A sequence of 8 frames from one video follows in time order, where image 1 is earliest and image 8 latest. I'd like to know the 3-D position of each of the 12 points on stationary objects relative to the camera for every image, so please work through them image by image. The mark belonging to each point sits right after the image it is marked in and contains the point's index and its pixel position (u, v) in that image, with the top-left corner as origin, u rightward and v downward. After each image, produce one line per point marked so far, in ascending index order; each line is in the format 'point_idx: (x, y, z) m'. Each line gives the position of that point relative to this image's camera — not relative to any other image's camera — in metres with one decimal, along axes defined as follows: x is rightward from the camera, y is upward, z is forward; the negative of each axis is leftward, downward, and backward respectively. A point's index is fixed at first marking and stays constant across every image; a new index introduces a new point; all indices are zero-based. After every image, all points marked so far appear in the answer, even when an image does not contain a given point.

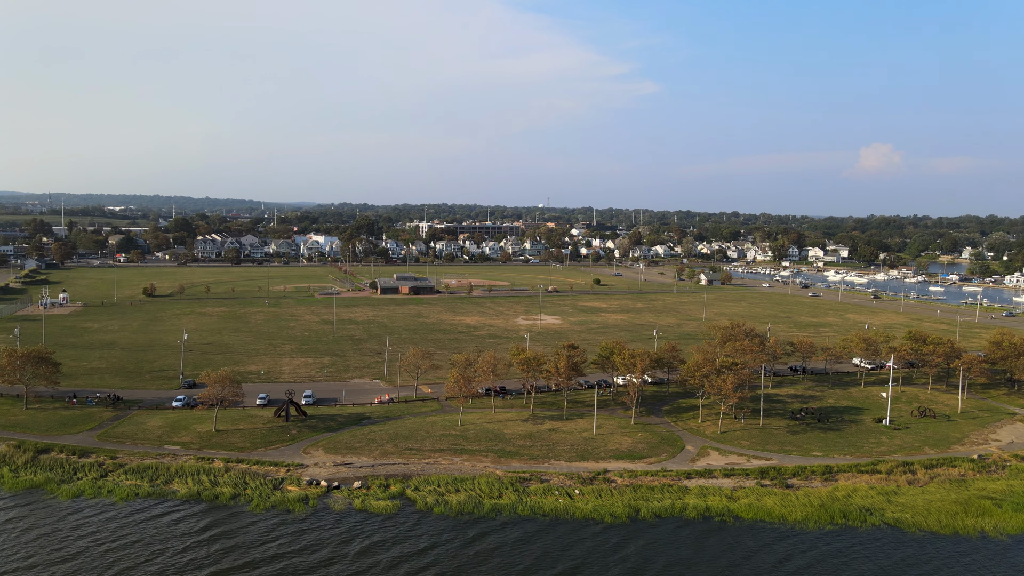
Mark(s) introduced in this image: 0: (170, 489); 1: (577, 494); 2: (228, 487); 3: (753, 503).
0: (-10.4, -6.2, +18.9) m
1: (+2.0, -6.3, +18.8) m
2: (-8.7, -6.2, +18.9) m
3: (+7.4, -6.5, +18.5) m
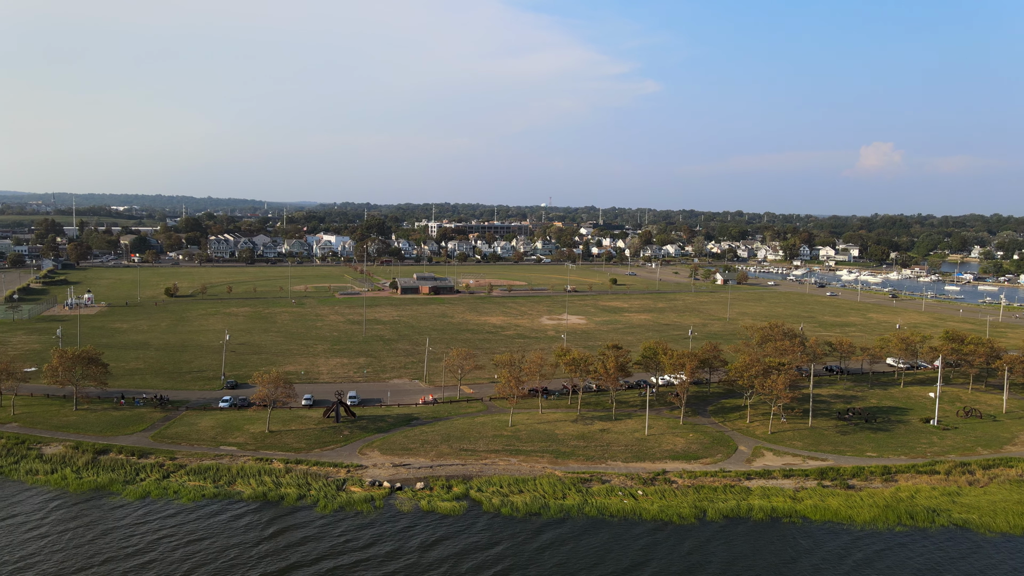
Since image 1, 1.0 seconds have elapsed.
0: (-8.5, -6.3, +18.9) m
1: (+4.0, -6.4, +18.8) m
2: (-6.7, -6.2, +18.9) m
3: (+9.3, -6.5, +18.5) m
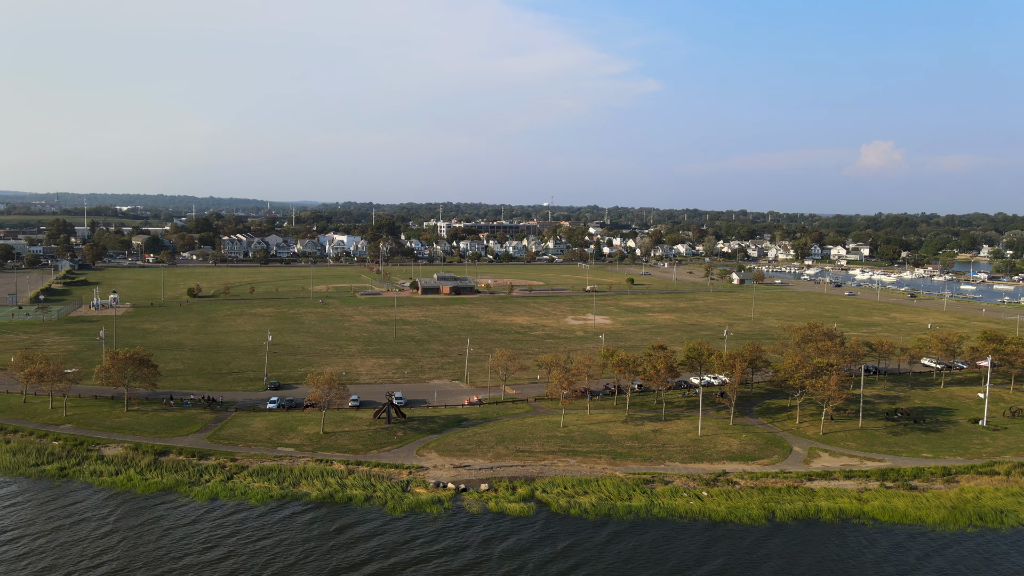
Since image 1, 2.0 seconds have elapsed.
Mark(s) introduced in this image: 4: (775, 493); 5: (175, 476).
0: (-6.5, -6.3, +19.0) m
1: (+6.0, -6.4, +18.8) m
2: (-4.7, -6.2, +19.0) m
3: (+11.3, -6.6, +18.5) m
4: (+8.2, -6.4, +19.0) m
5: (-10.7, -6.0, +19.5) m
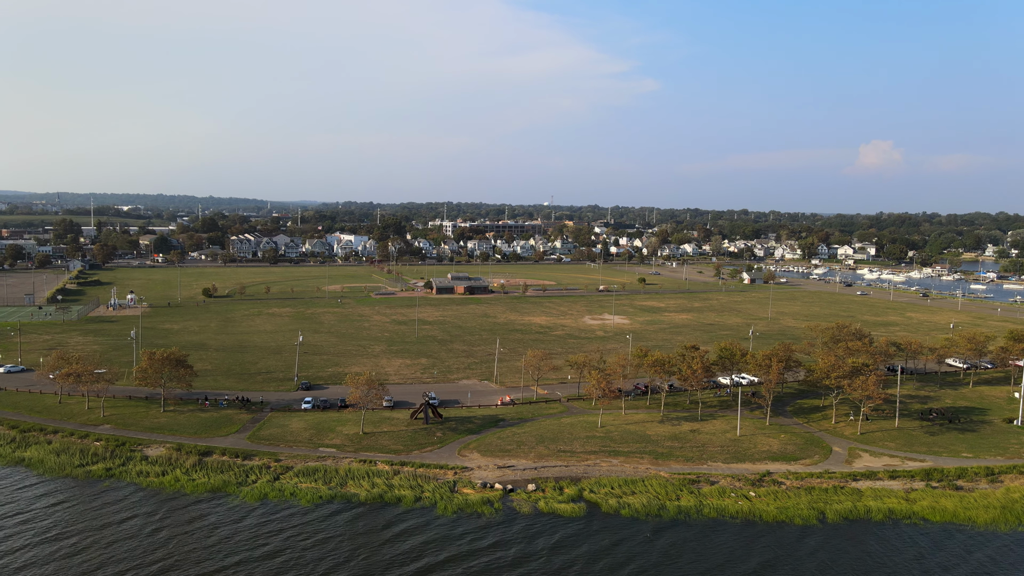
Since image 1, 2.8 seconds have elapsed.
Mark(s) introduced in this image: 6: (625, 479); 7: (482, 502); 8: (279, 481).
0: (-5.0, -6.3, +19.0) m
1: (+7.5, -6.4, +18.8) m
2: (-3.3, -6.3, +19.0) m
3: (+12.8, -6.6, +18.5) m
4: (+9.6, -6.4, +19.0) m
5: (-9.2, -6.0, +19.5) m
6: (+3.6, -6.1, +19.7) m
7: (-0.9, -6.4, +18.4) m
8: (-7.4, -6.1, +19.4) m
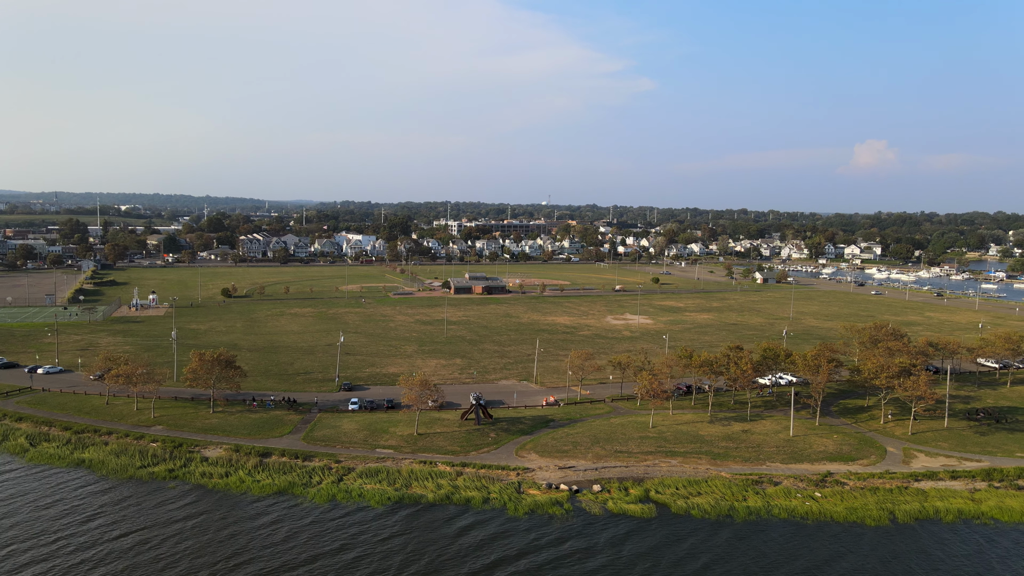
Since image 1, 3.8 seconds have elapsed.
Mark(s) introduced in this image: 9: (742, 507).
0: (-3.0, -6.4, +18.9) m
1: (+9.5, -6.4, +18.9) m
2: (-1.2, -6.3, +19.0) m
3: (+14.8, -6.6, +18.6) m
4: (+11.7, -6.4, +19.1) m
5: (-7.2, -6.1, +19.5) m
6: (+5.7, -6.2, +19.7) m
7: (+1.2, -6.5, +18.4) m
8: (-5.3, -6.1, +19.4) m
9: (+6.9, -6.6, +18.3) m
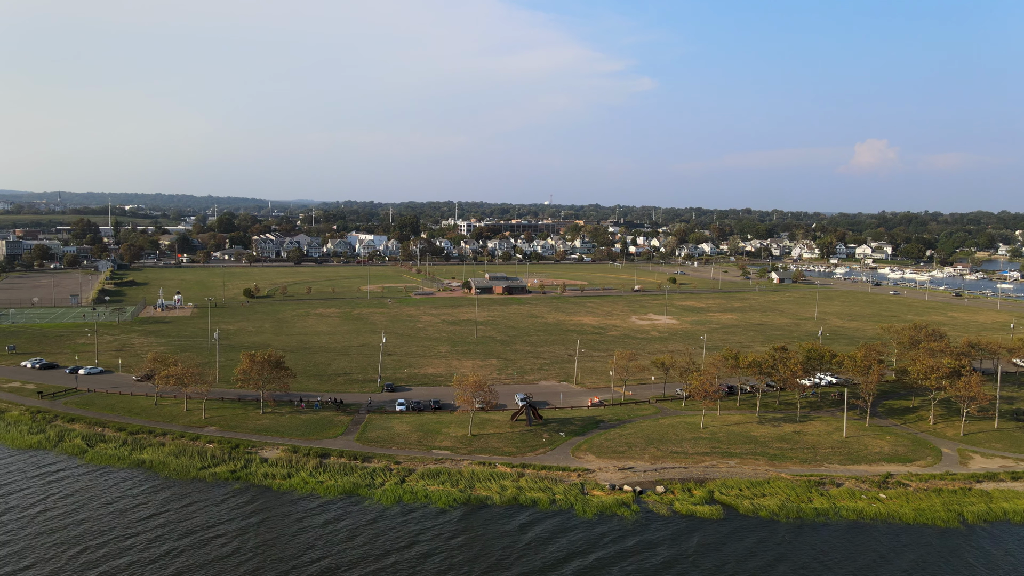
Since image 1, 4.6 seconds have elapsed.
0: (-1.0, -6.4, +19.0) m
1: (+11.5, -6.5, +18.9) m
2: (+0.8, -6.3, +19.0) m
3: (+16.8, -6.6, +18.5) m
4: (+13.7, -6.4, +19.0) m
5: (-5.2, -6.1, +19.5) m
6: (+7.7, -6.2, +19.7) m
7: (+3.1, -6.5, +18.4) m
8: (-3.4, -6.2, +19.4) m
9: (+8.8, -6.6, +18.3) m
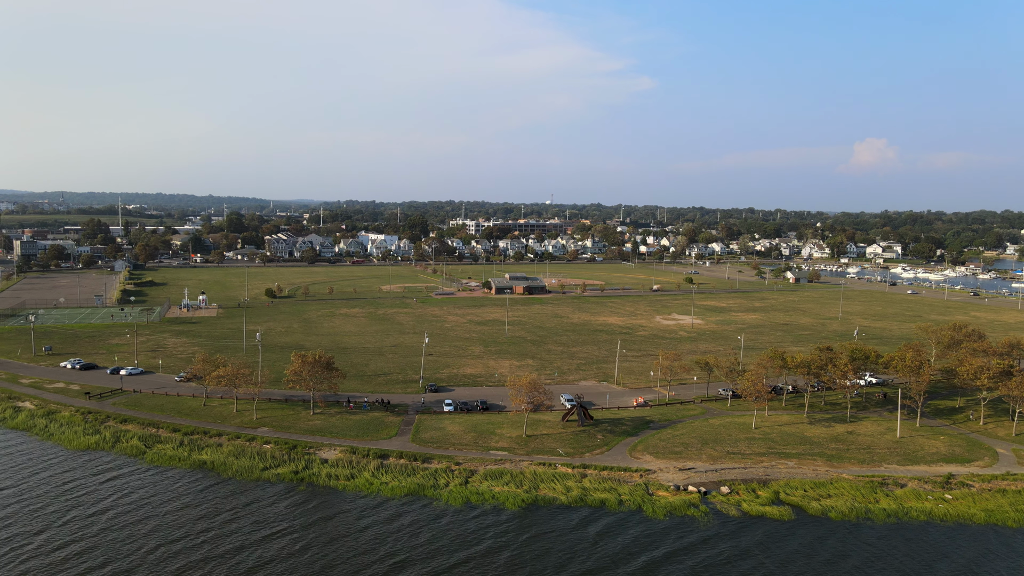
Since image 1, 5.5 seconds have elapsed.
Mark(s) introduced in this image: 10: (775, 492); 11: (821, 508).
0: (+1.0, -6.4, +19.0) m
1: (+13.5, -6.5, +18.8) m
2: (+2.8, -6.4, +19.0) m
3: (+18.8, -6.6, +18.5) m
4: (+15.7, -6.5, +19.0) m
5: (-3.2, -6.1, +19.5) m
6: (+9.7, -6.2, +19.7) m
7: (+5.2, -6.5, +18.4) m
8: (-1.3, -6.2, +19.4) m
9: (+10.9, -6.6, +18.3) m
10: (+8.2, -6.4, +19.2) m
11: (+9.1, -6.6, +18.4) m
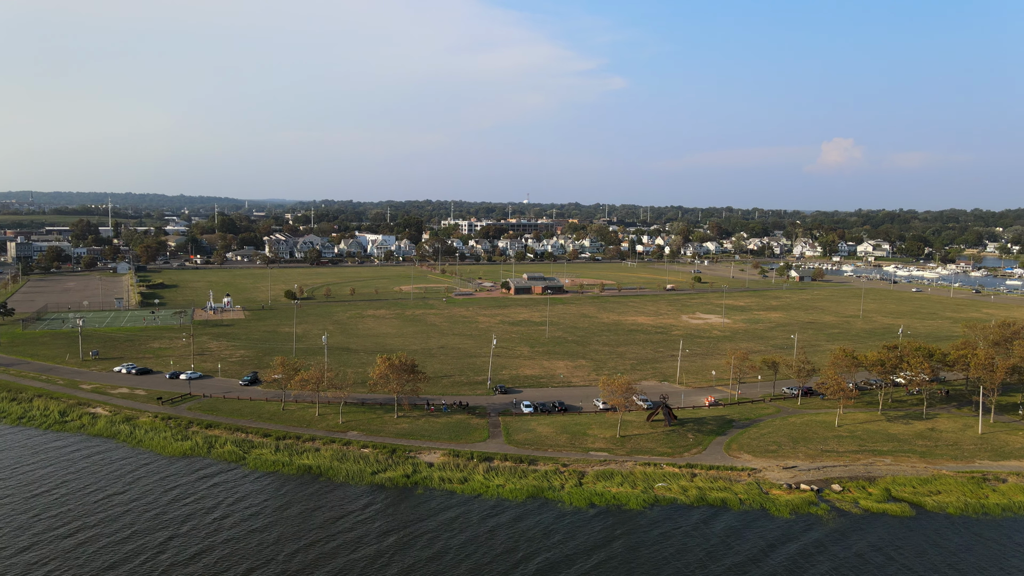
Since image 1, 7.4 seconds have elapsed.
0: (+4.6, -6.5, +19.1) m
1: (+17.1, -6.5, +19.4) m
2: (+6.4, -6.4, +19.2) m
3: (+22.5, -6.6, +19.3) m
4: (+19.3, -6.4, +19.7) m
5: (+0.4, -6.2, +19.5) m
6: (+13.3, -6.2, +20.1) m
7: (+8.8, -6.5, +18.6) m
8: (+2.3, -6.3, +19.4) m
9: (+14.5, -6.6, +18.7) m
10: (+11.8, -6.4, +19.6) m
11: (+12.8, -6.6, +18.8) m
